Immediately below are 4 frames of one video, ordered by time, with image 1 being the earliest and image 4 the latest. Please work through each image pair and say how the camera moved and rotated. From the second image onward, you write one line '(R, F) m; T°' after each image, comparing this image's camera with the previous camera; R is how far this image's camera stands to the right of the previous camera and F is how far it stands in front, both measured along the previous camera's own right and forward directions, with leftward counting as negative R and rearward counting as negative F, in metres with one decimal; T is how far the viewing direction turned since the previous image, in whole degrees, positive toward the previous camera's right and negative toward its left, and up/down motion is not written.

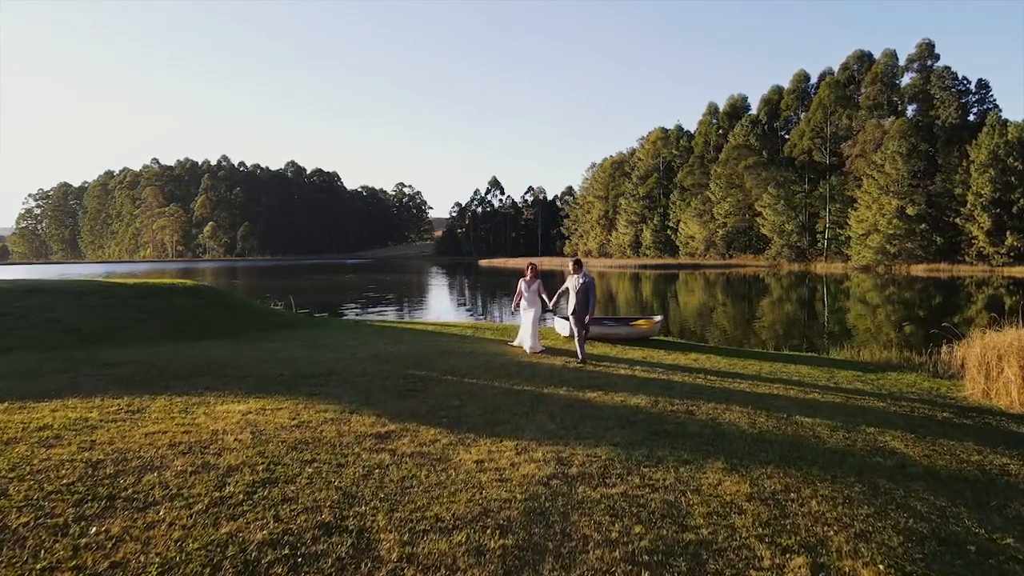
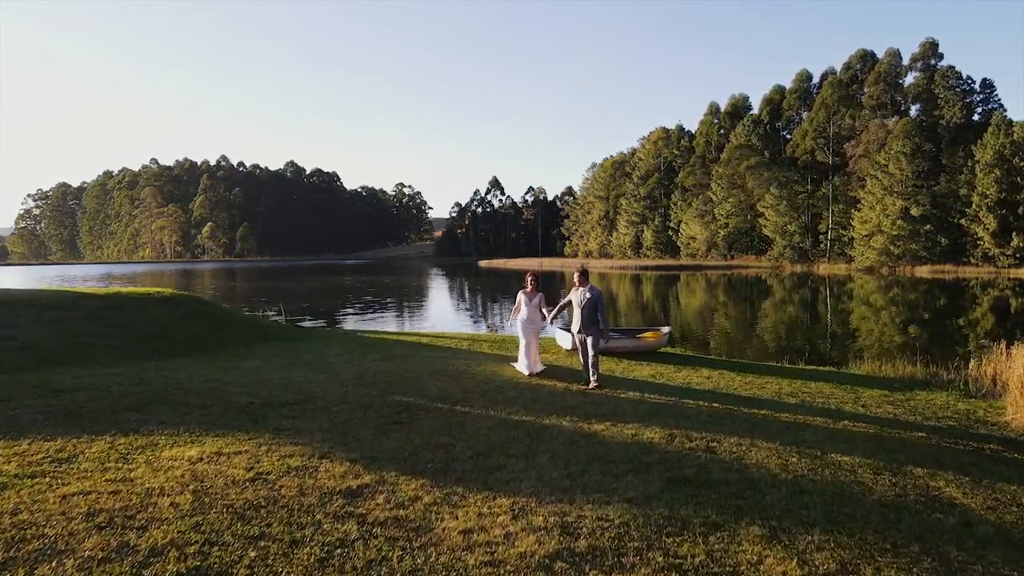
(0.0, +0.7) m; 0°
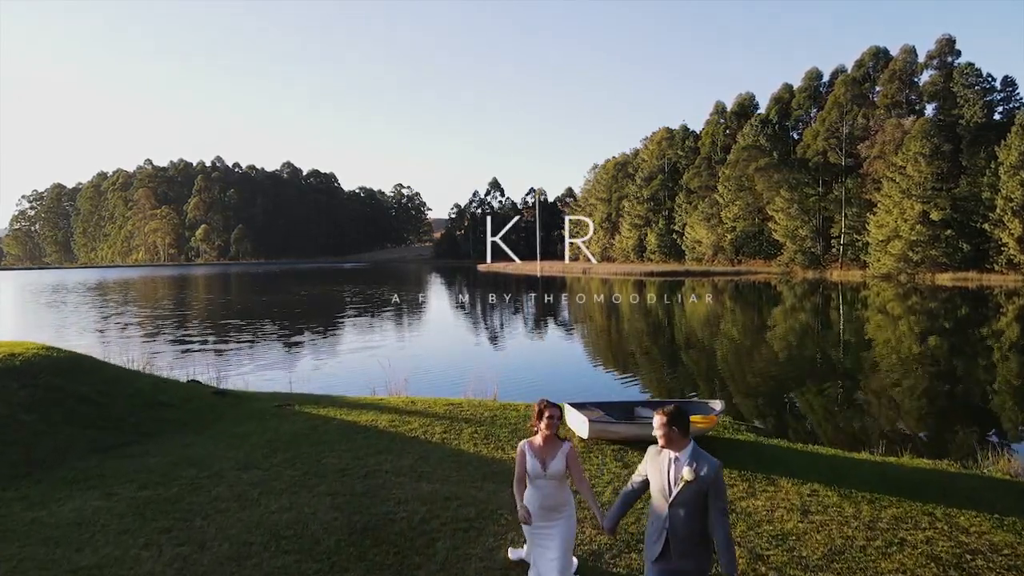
(+0.1, +3.1) m; 0°
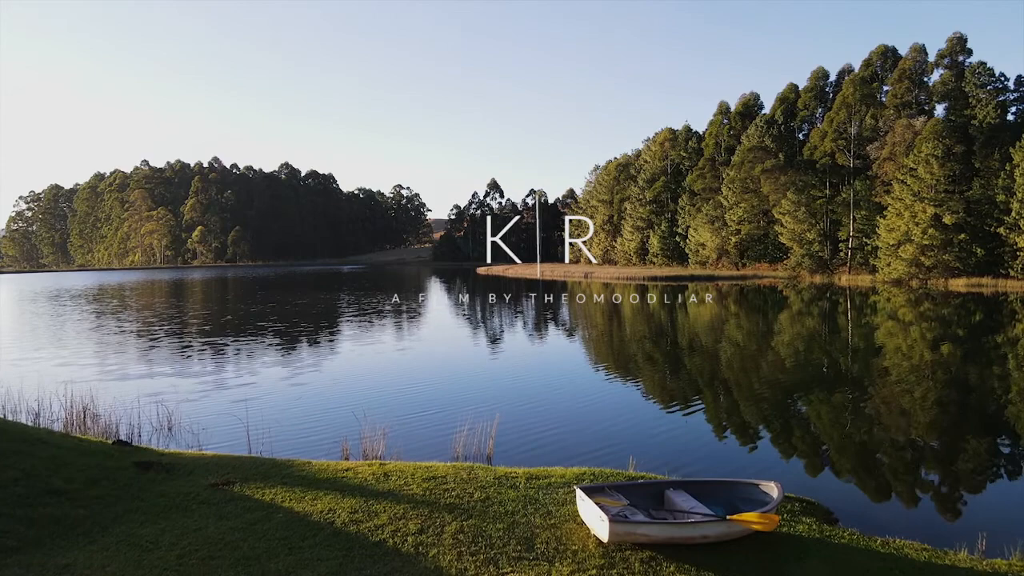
(0.0, +1.8) m; 0°
